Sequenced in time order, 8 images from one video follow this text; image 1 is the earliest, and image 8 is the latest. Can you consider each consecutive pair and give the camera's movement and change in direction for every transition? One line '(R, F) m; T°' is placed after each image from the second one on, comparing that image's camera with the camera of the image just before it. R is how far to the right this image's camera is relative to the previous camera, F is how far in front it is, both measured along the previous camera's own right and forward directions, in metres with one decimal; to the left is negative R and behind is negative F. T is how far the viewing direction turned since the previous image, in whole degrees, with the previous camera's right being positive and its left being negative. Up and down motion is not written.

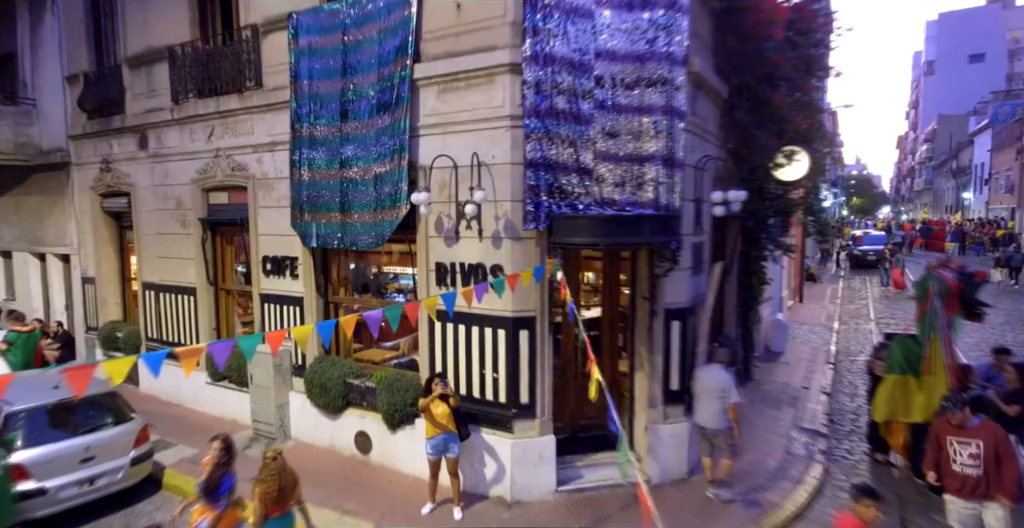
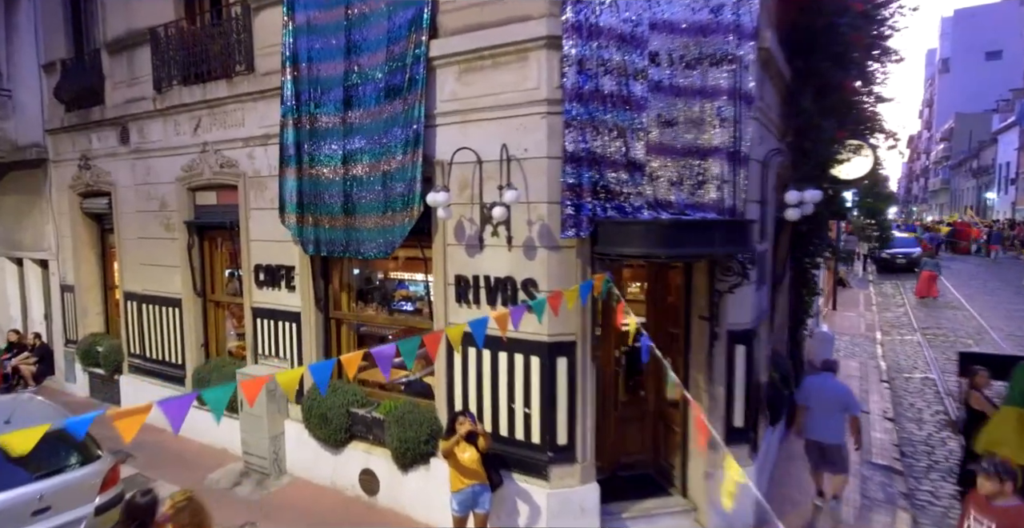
(-0.3, +1.2) m; 0°
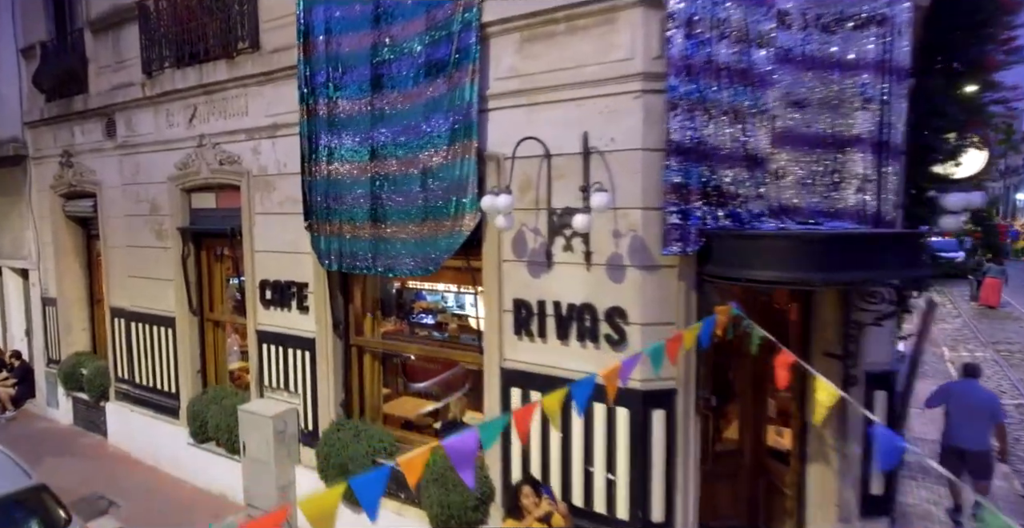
(-0.6, +1.4) m; 0°
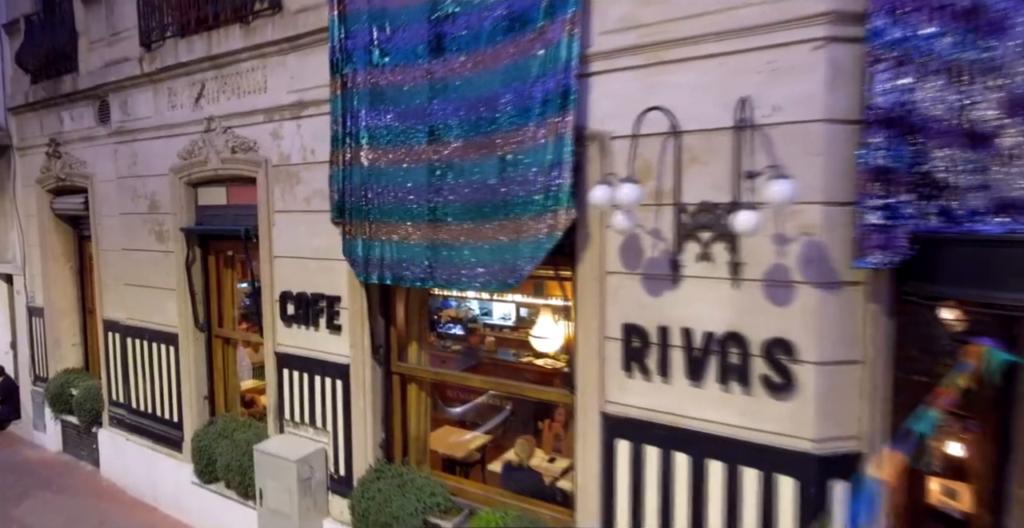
(-0.7, +1.3) m; 0°
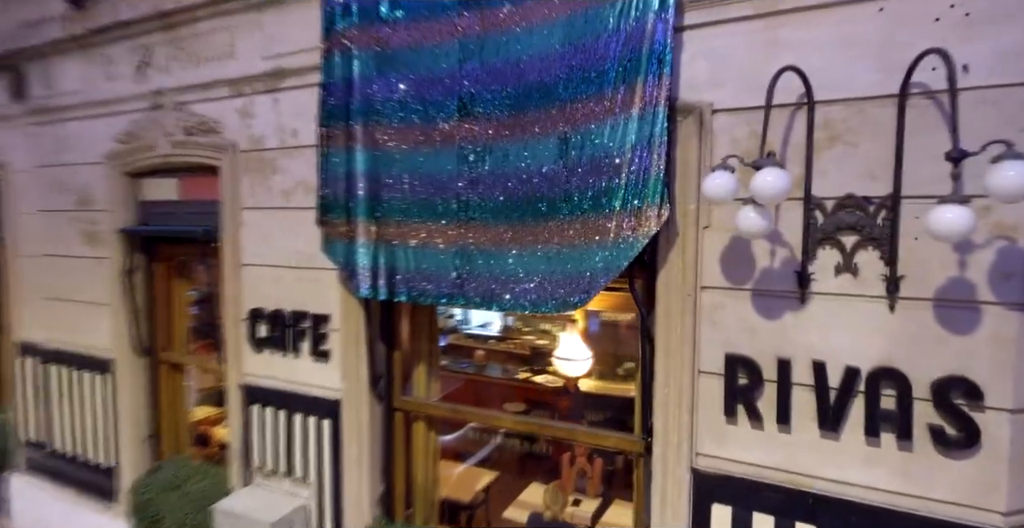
(-0.6, +1.0) m; +5°
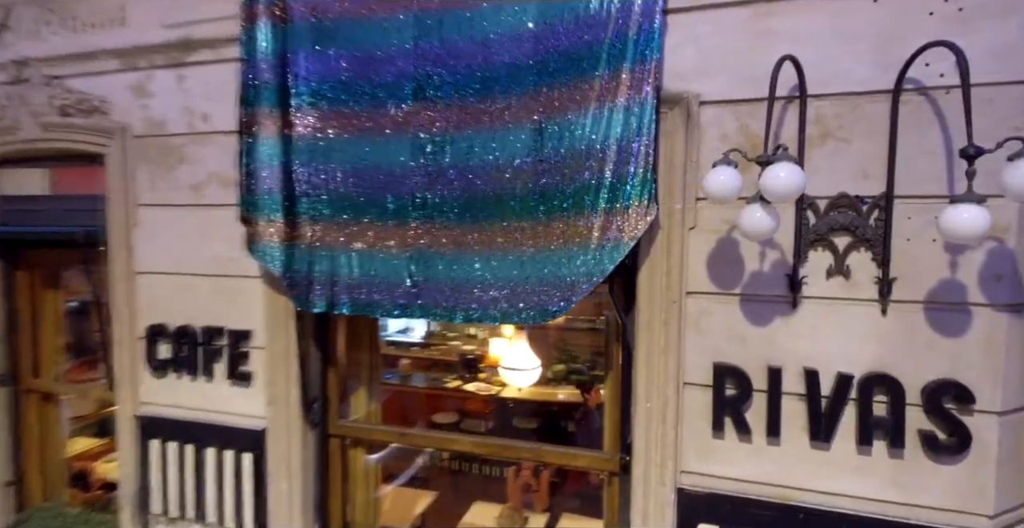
(-0.4, +0.4) m; +10°
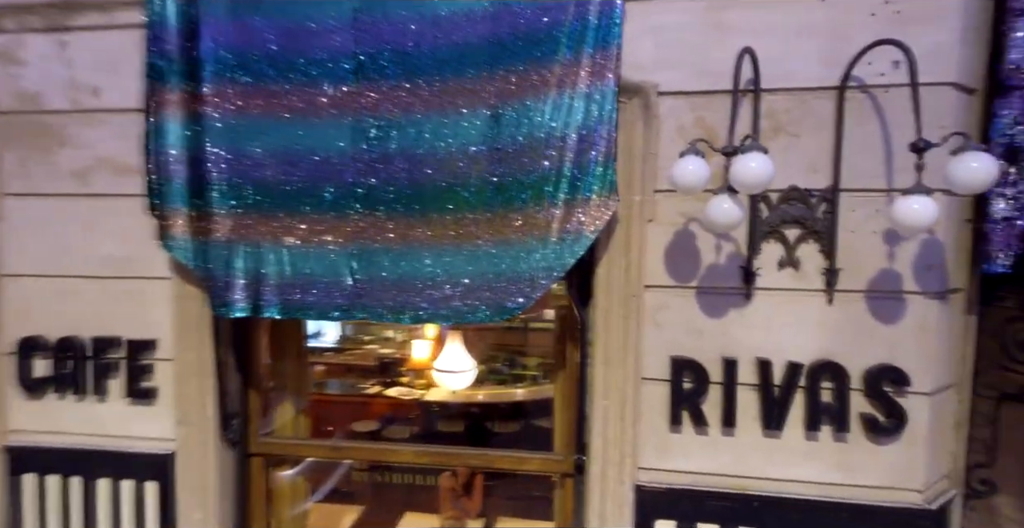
(-0.3, +0.2) m; +11°
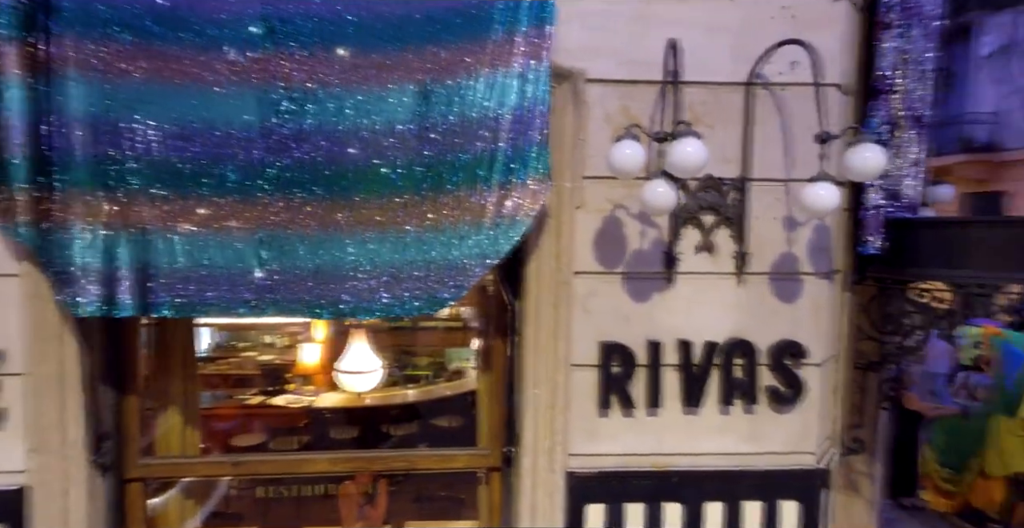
(-0.4, +0.2) m; +14°
